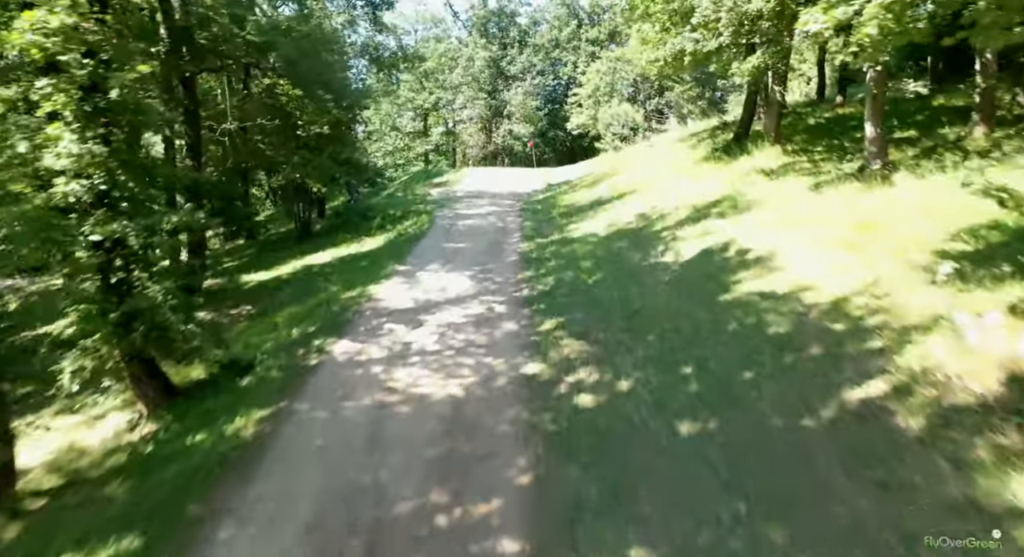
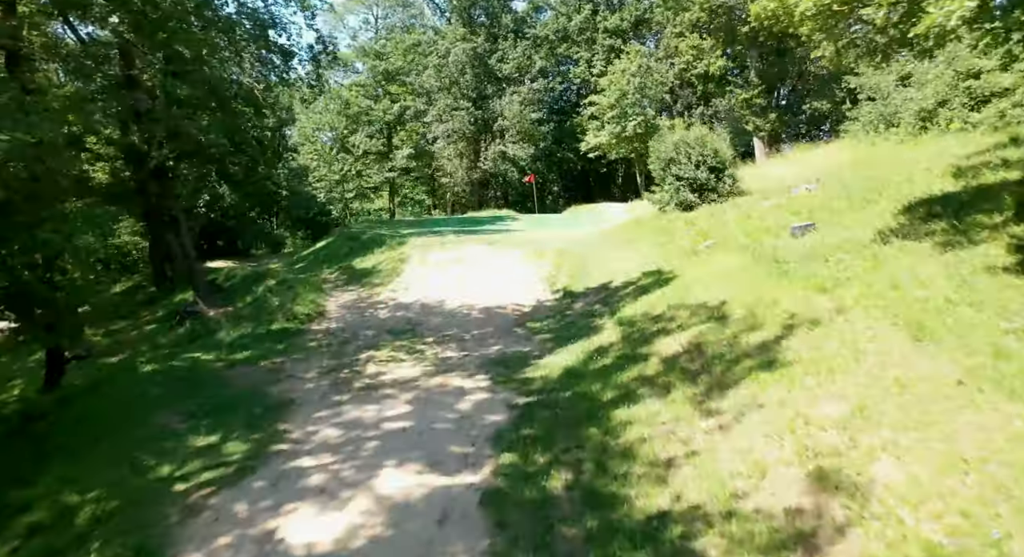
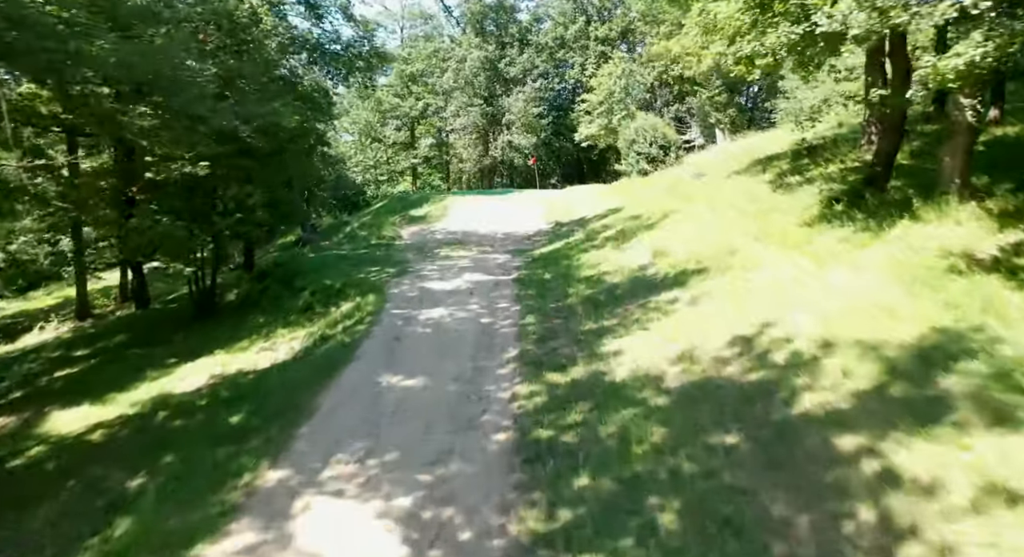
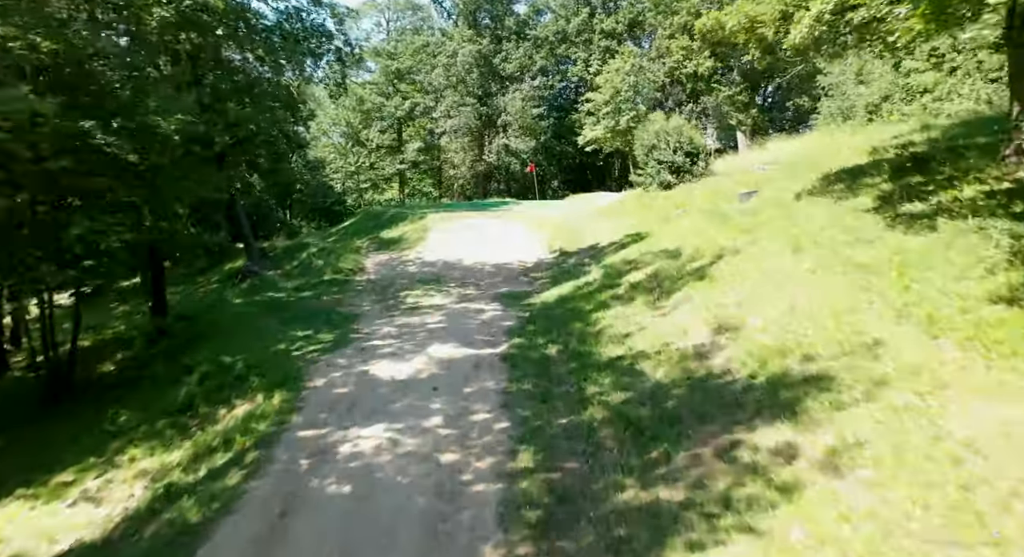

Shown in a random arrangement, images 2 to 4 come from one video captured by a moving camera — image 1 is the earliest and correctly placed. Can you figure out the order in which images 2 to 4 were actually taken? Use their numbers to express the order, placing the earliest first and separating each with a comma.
3, 4, 2
